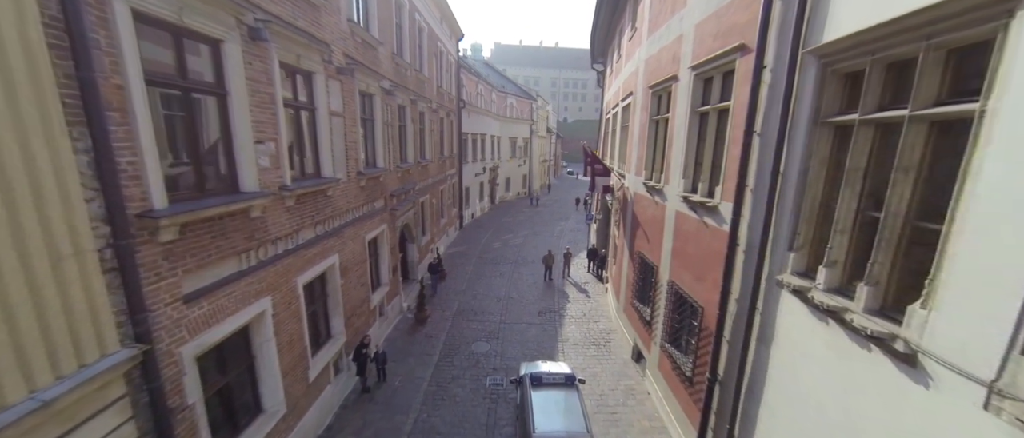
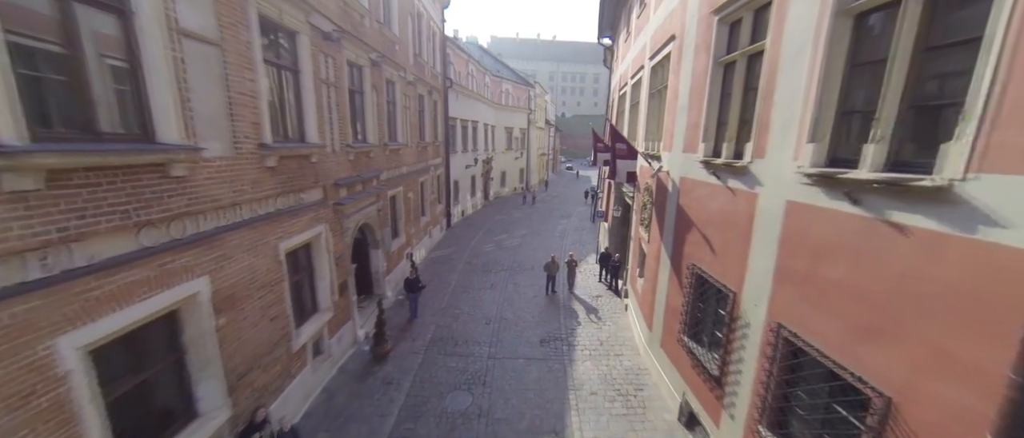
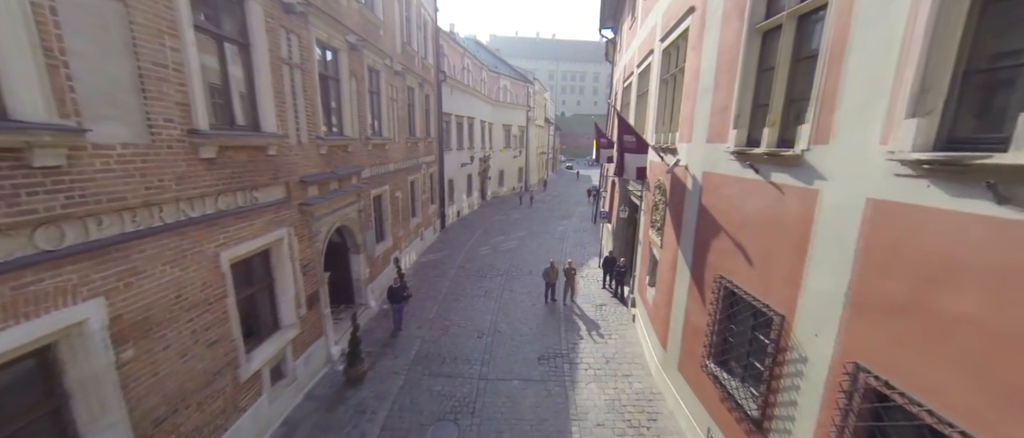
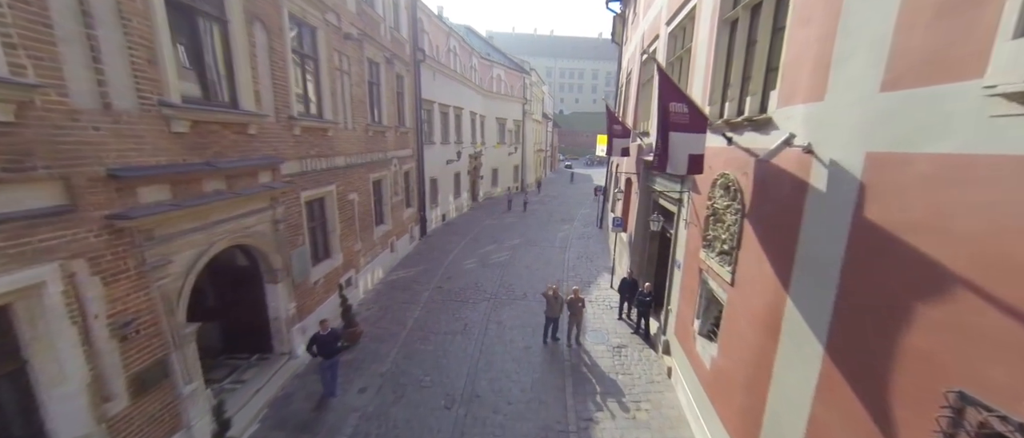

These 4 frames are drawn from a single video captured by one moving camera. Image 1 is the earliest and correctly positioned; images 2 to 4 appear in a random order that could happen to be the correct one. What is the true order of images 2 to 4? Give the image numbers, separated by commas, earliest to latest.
2, 3, 4
